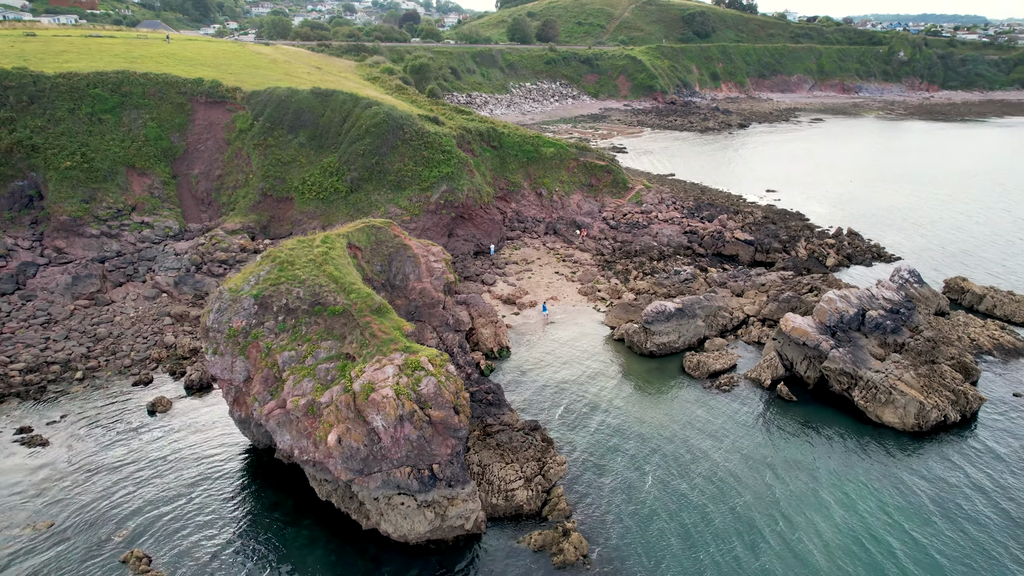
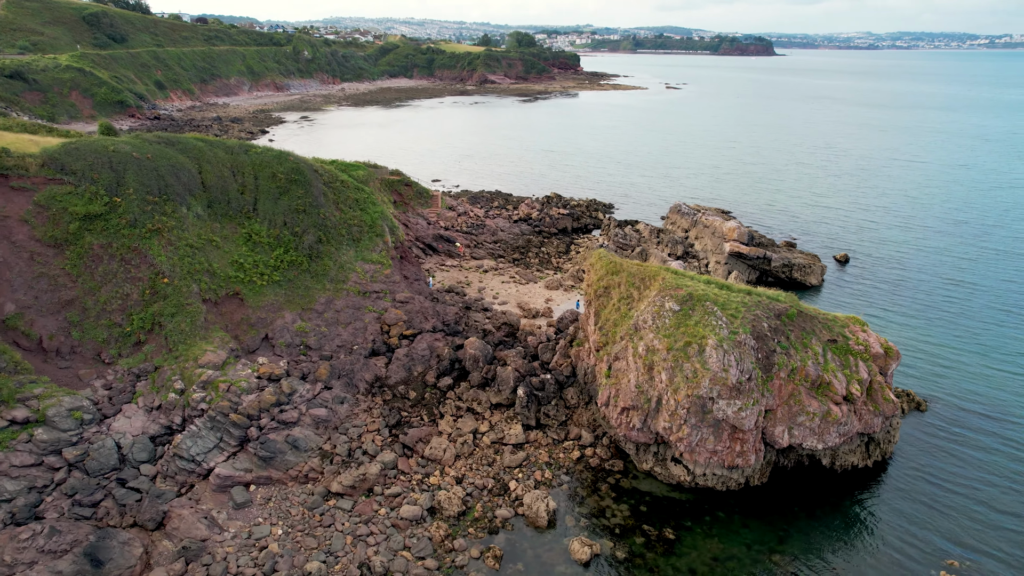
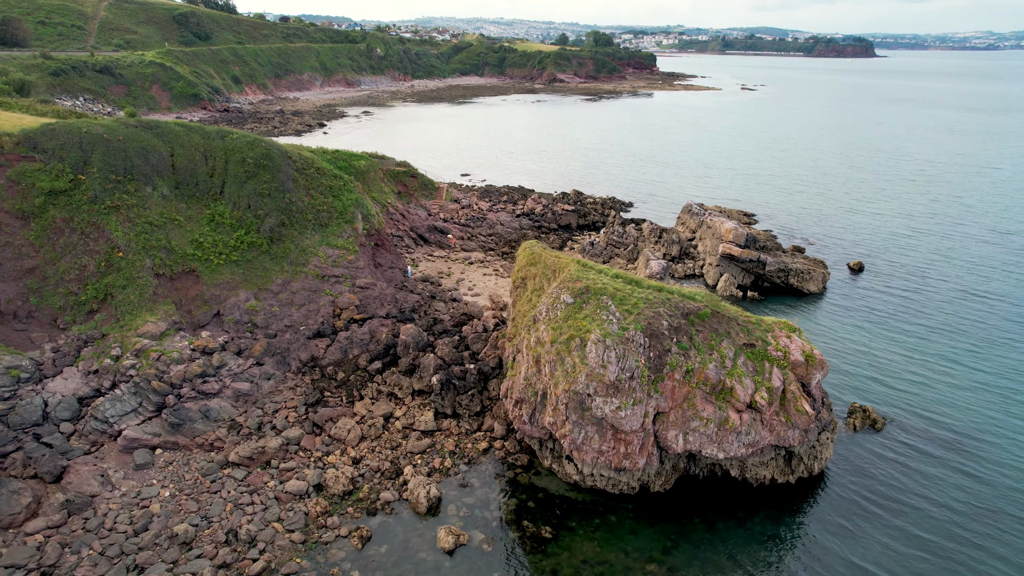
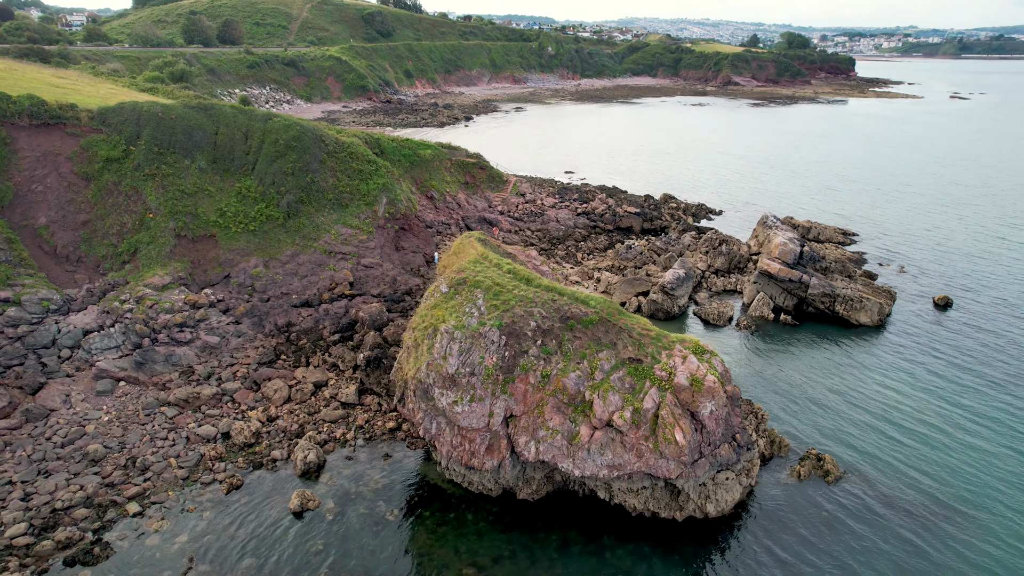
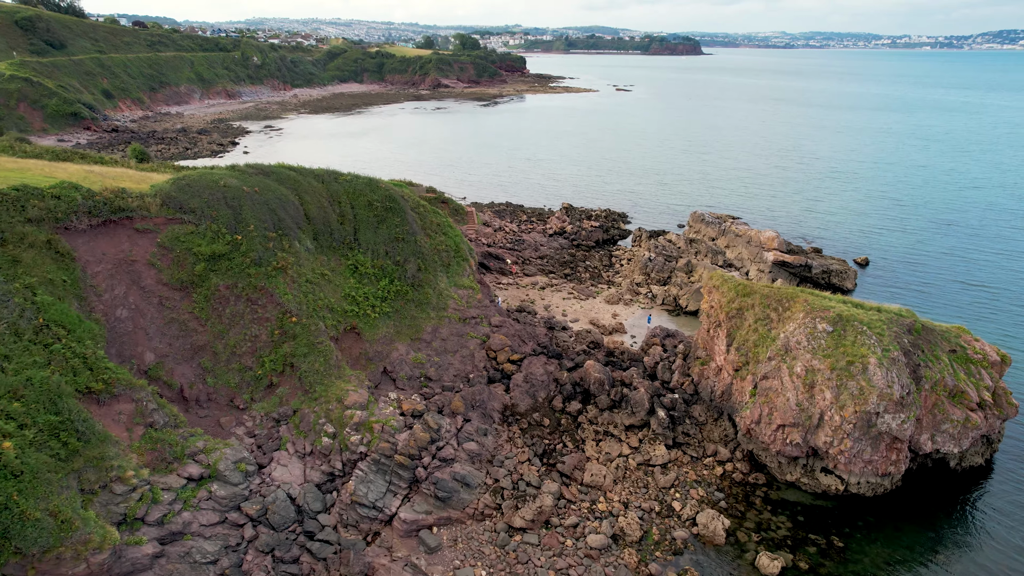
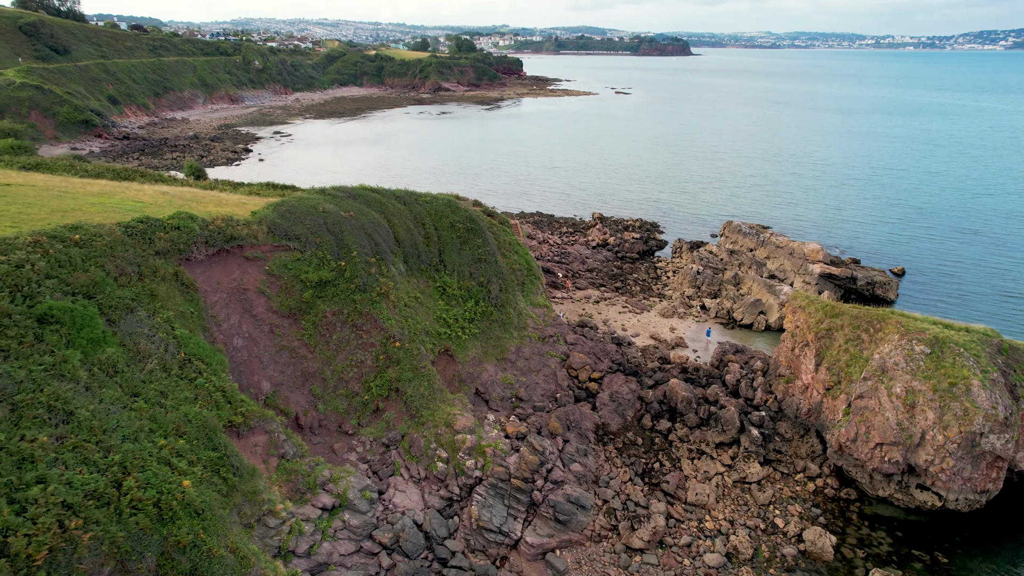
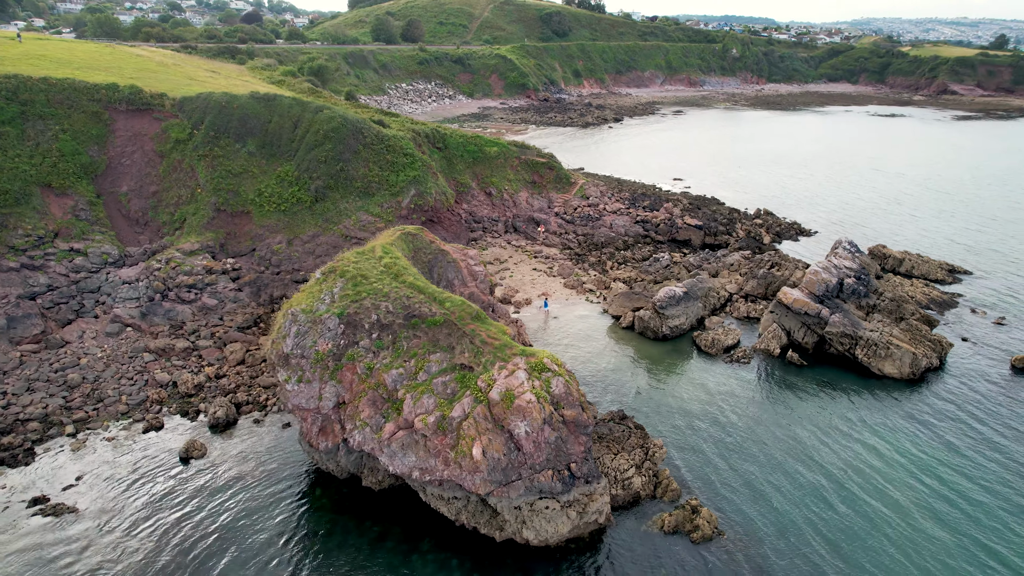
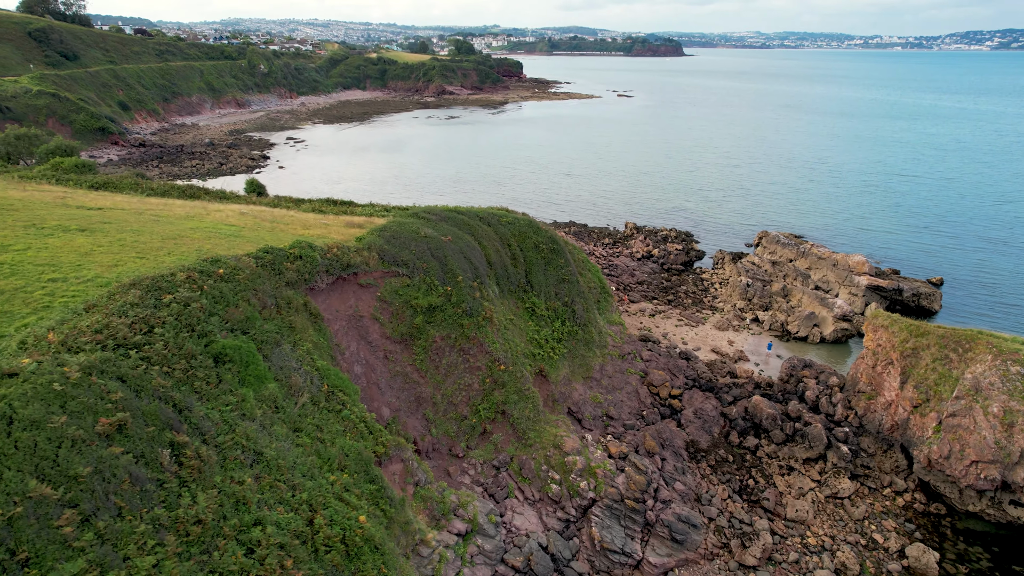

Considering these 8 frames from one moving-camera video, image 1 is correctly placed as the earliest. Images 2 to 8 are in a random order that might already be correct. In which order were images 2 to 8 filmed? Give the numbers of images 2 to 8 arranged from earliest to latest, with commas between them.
7, 4, 3, 2, 5, 6, 8
